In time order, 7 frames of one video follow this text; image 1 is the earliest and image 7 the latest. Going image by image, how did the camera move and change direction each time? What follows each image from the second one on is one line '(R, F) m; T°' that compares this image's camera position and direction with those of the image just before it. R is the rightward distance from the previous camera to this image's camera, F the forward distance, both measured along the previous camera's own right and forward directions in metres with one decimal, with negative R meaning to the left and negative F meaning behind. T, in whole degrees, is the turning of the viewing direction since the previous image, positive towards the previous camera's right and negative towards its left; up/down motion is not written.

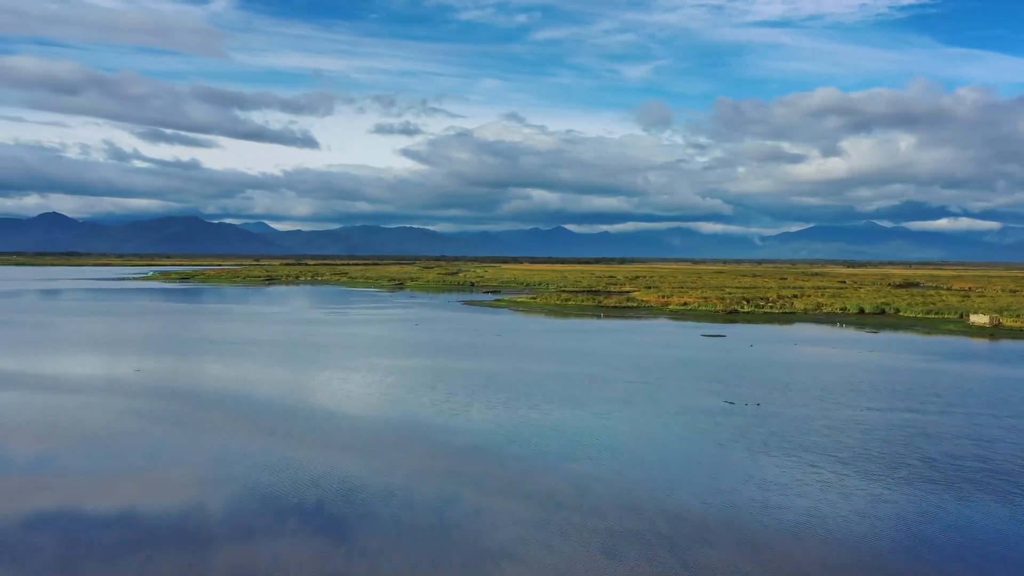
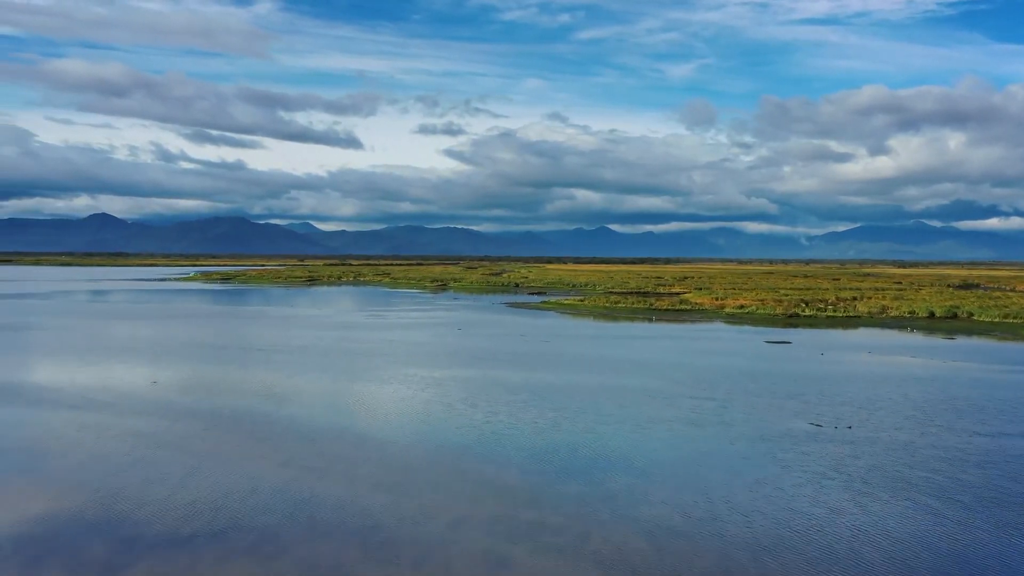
(-0.1, +1.6) m; -2°
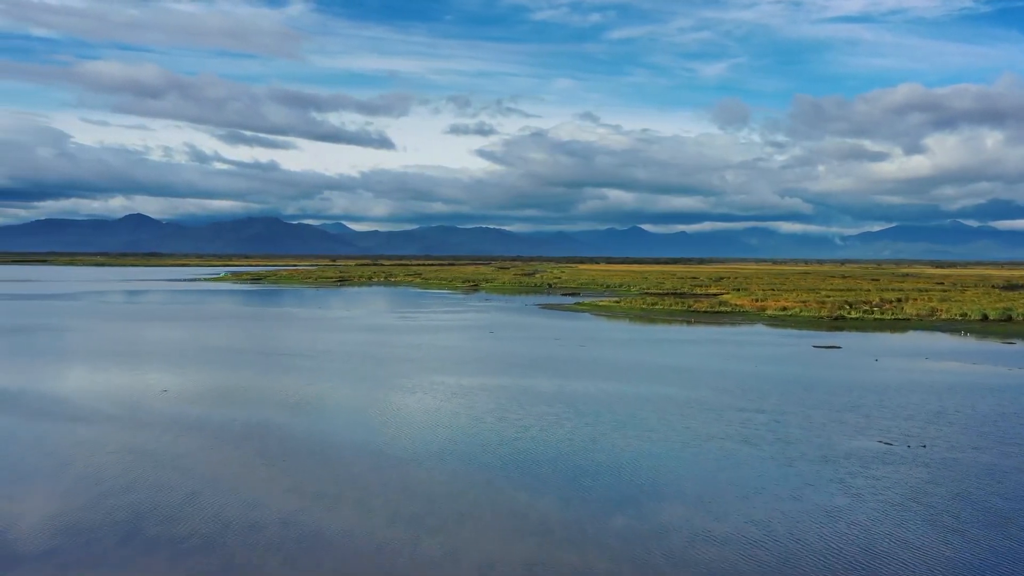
(0.0, +1.1) m; -2°
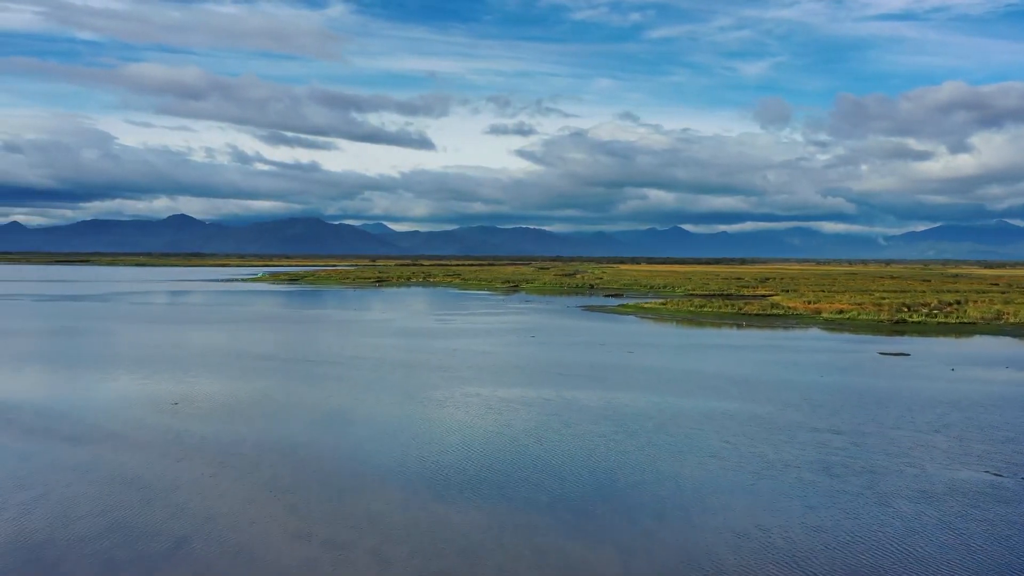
(-0.1, +1.4) m; -2°
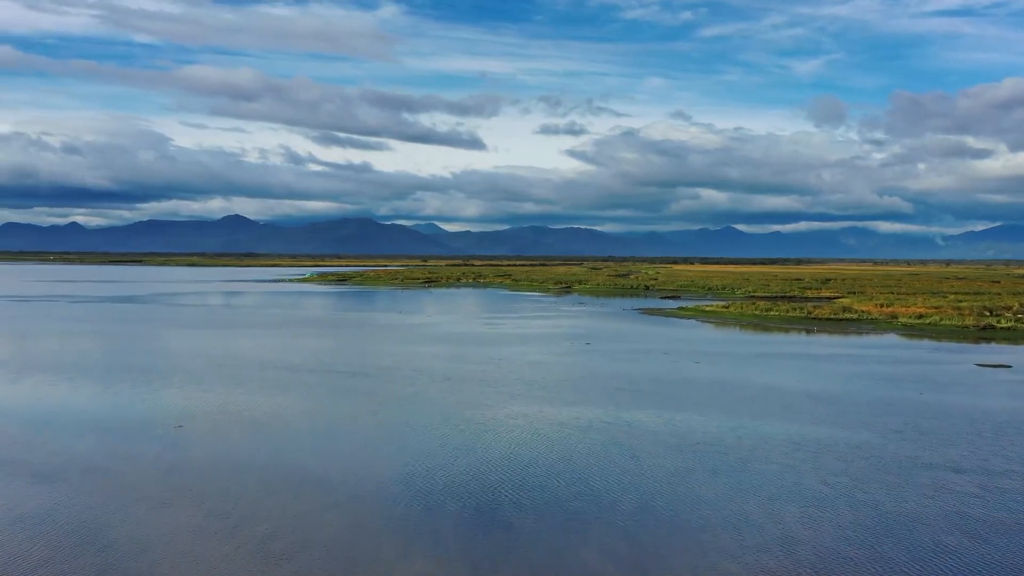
(-0.1, +1.8) m; -2°
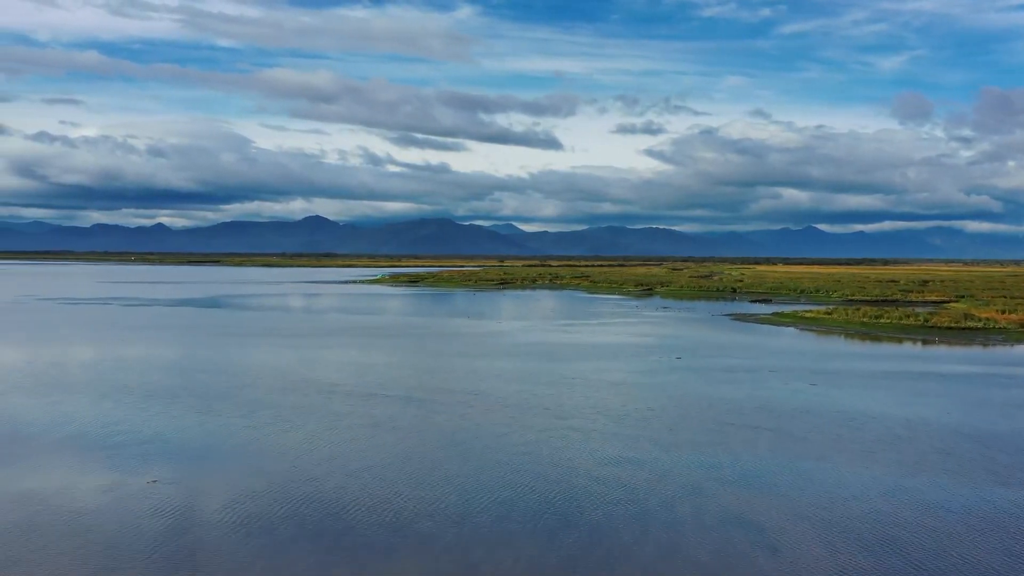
(-0.1, +2.8) m; -4°
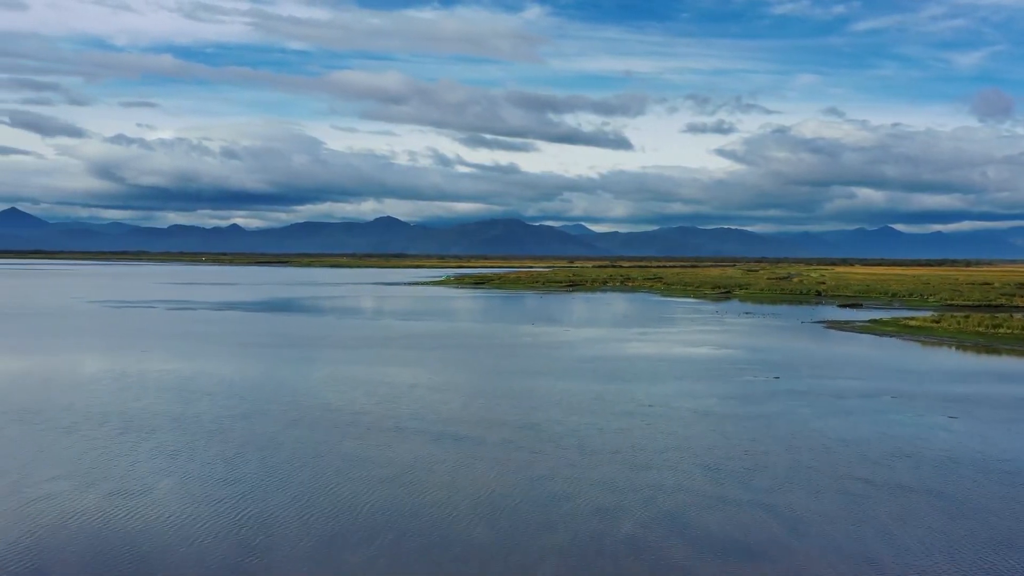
(0.0, +2.6) m; -3°
